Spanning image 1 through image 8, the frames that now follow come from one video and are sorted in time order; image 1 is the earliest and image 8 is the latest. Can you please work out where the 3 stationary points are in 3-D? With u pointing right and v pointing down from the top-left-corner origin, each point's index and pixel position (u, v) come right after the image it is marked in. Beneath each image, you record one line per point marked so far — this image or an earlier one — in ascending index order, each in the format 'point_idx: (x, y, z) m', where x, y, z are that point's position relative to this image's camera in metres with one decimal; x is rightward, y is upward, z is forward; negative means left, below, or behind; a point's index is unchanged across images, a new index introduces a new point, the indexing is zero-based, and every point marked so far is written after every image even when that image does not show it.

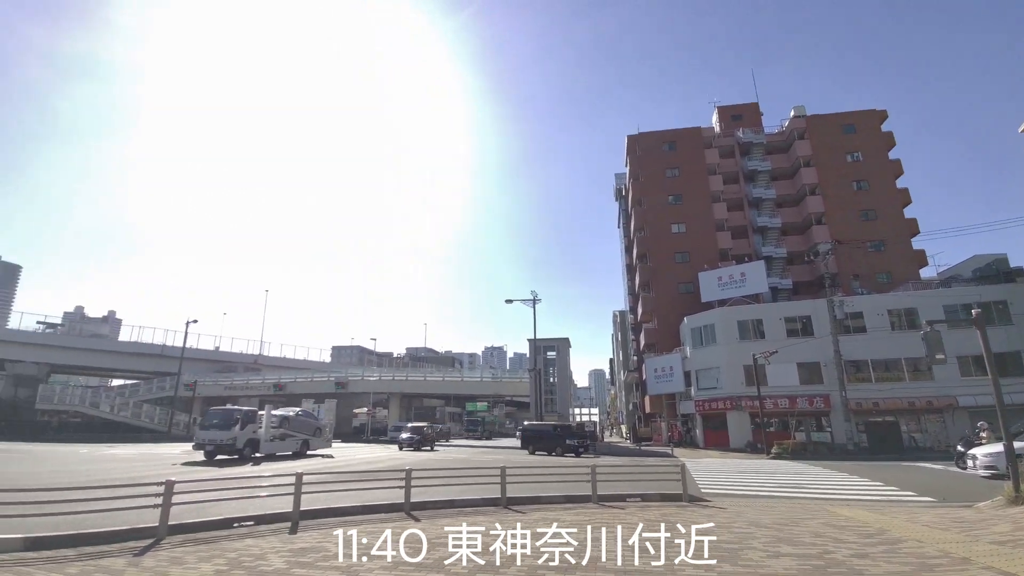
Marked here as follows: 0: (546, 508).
0: (+0.7, -4.9, +12.0) m
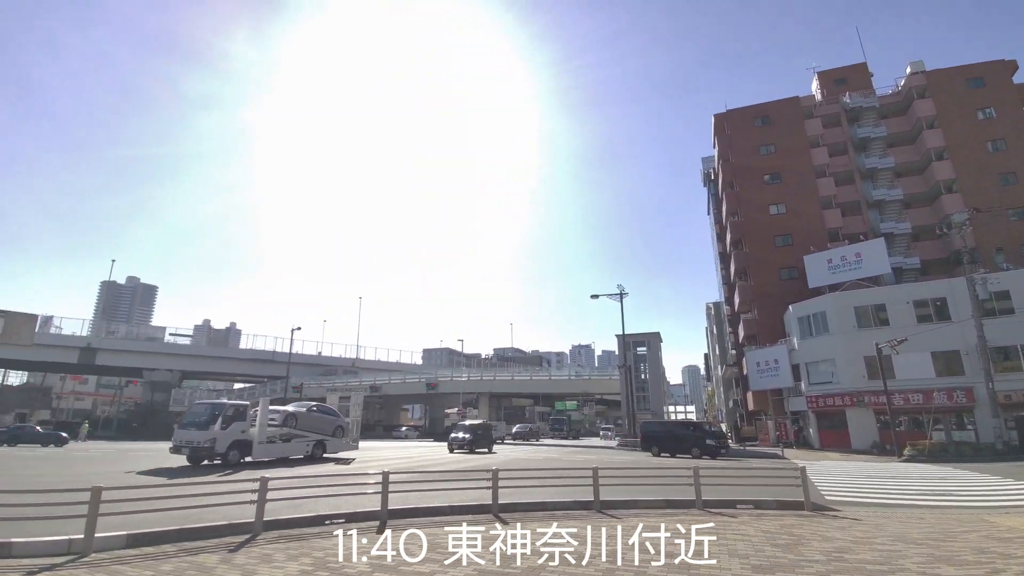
0: (+2.7, -4.6, +11.0) m
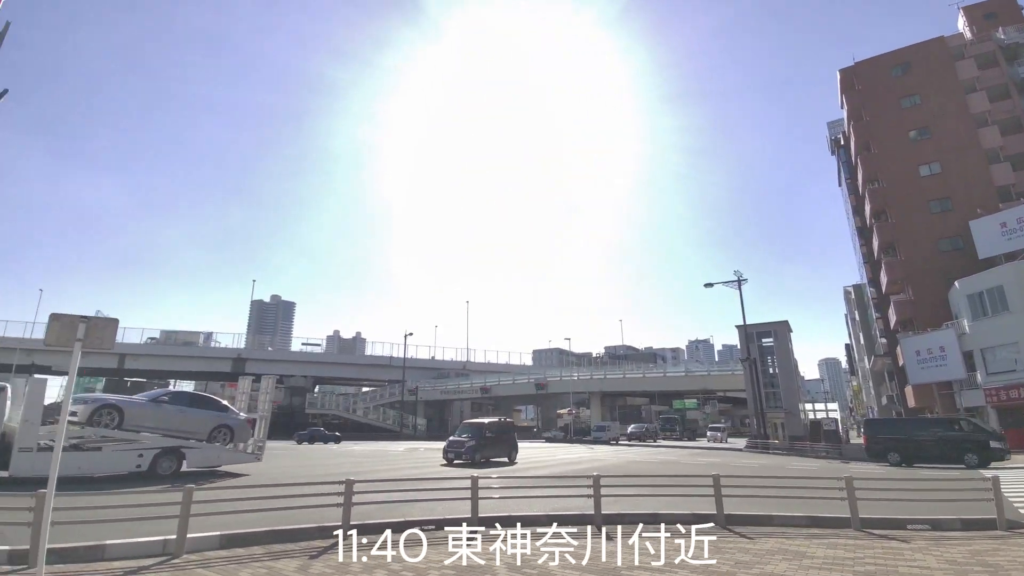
0: (+4.5, -4.1, +9.1) m
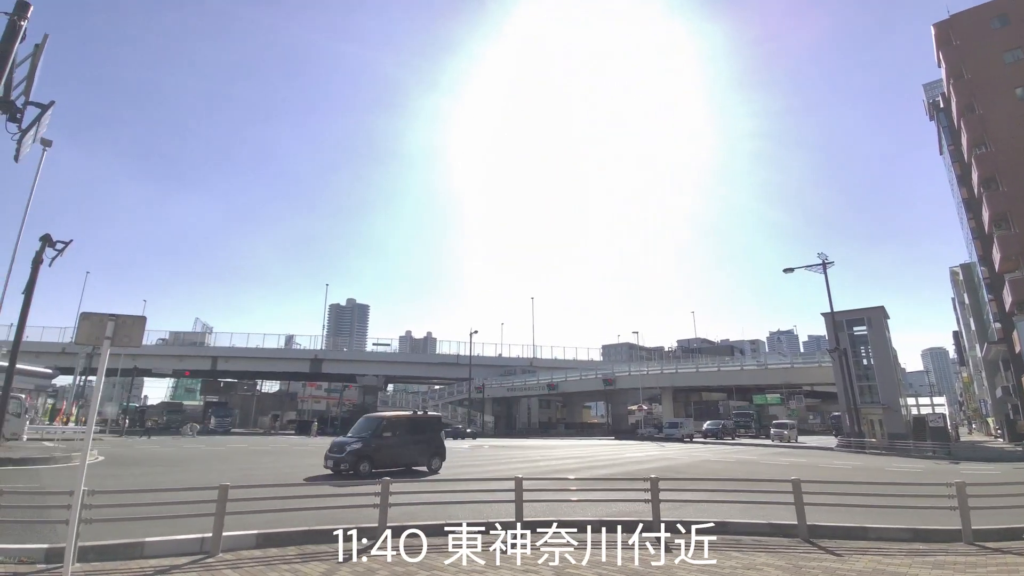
0: (+5.2, -3.7, +7.8) m
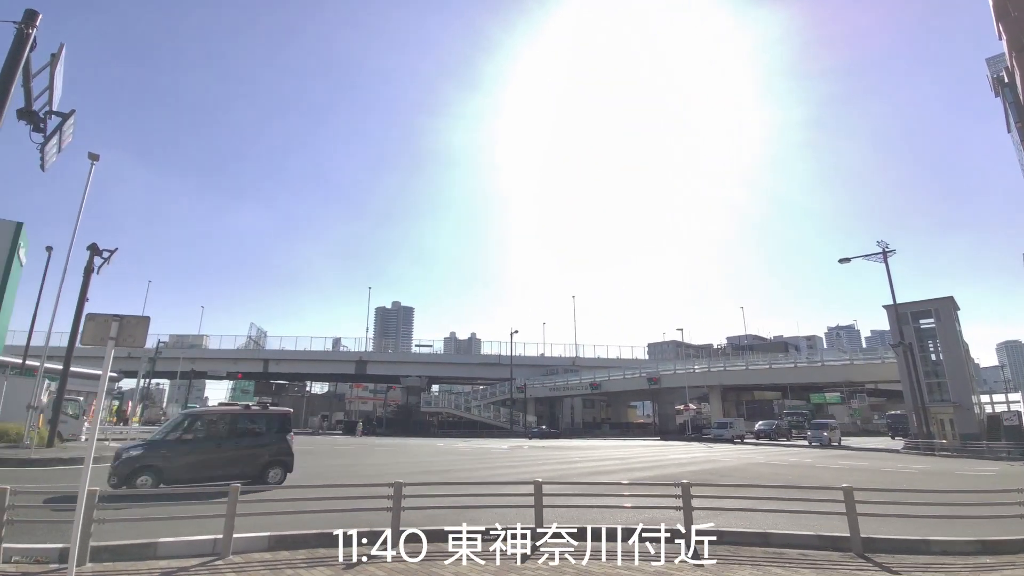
0: (+5.5, -3.5, +6.9) m
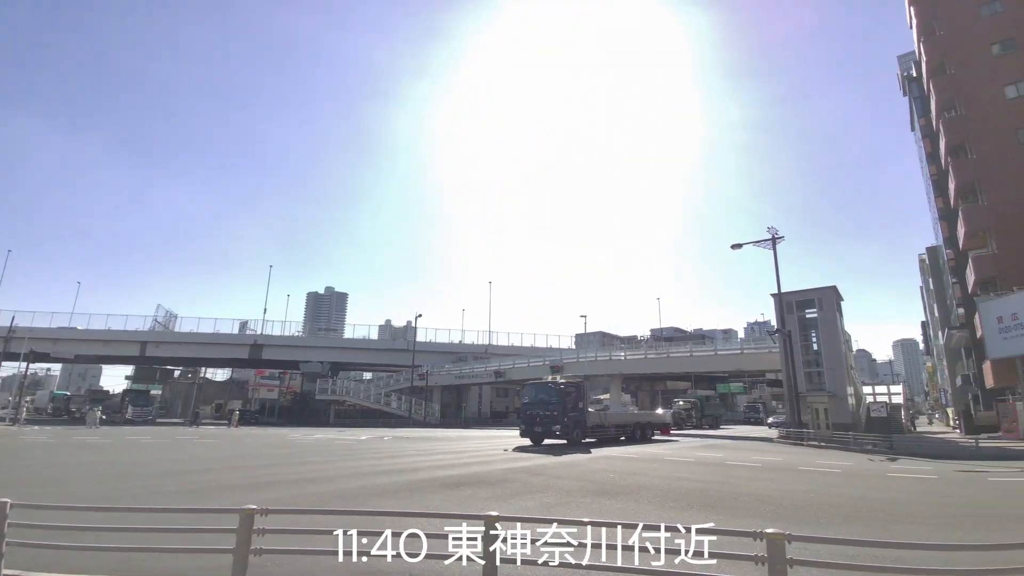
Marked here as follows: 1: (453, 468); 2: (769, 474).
0: (+0.5, -2.8, +4.5) m
1: (-1.6, -5.3, +16.3) m
2: (+6.9, -4.9, +14.4) m
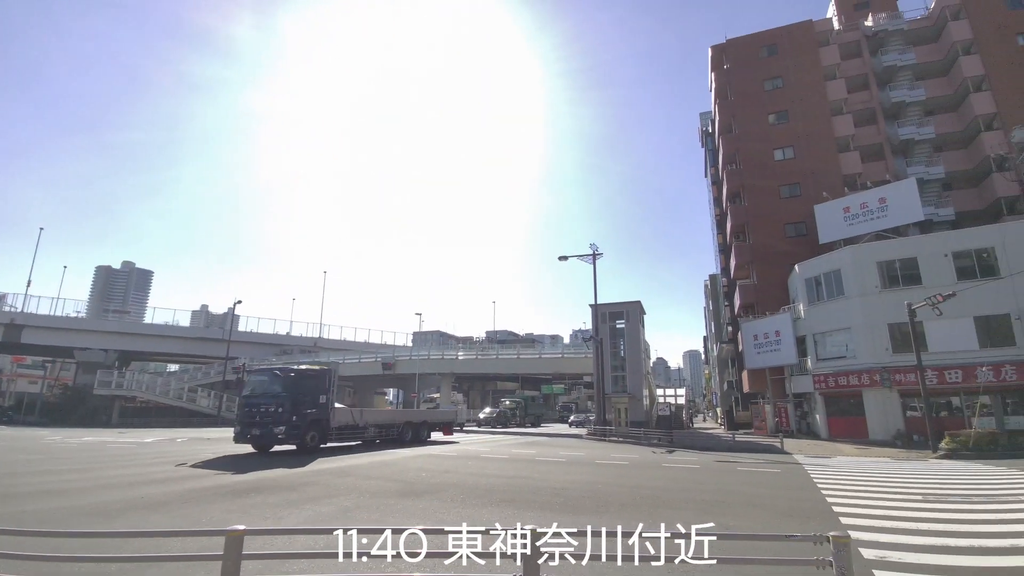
0: (-1.5, -2.9, +4.7) m
1: (-7.0, -5.0, +15.4) m
2: (+1.7, -5.3, +16.0) m
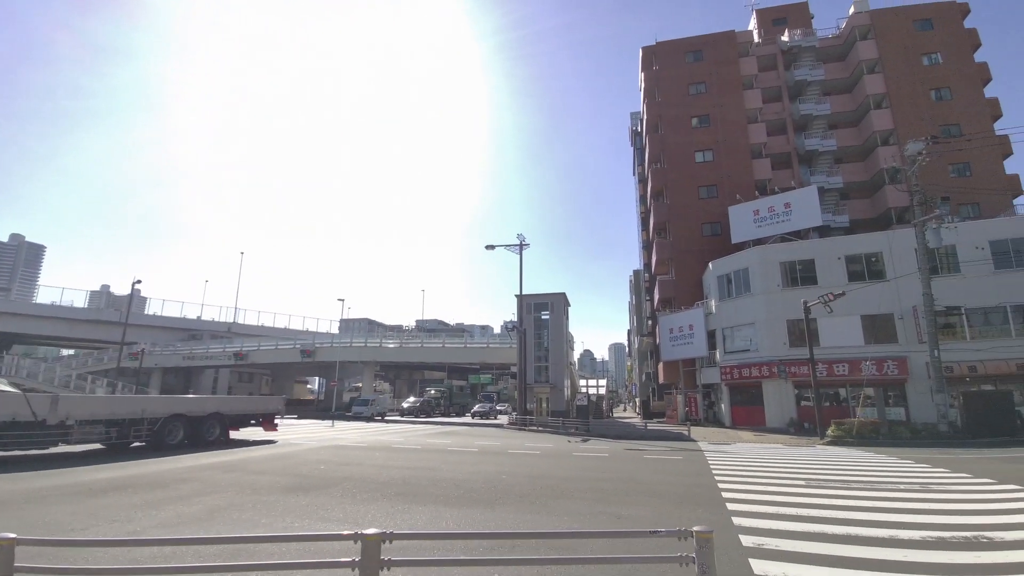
0: (-2.7, -2.7, +4.4) m
1: (-9.5, -4.5, +14.3) m
2: (-1.0, -5.0, +16.0) m
